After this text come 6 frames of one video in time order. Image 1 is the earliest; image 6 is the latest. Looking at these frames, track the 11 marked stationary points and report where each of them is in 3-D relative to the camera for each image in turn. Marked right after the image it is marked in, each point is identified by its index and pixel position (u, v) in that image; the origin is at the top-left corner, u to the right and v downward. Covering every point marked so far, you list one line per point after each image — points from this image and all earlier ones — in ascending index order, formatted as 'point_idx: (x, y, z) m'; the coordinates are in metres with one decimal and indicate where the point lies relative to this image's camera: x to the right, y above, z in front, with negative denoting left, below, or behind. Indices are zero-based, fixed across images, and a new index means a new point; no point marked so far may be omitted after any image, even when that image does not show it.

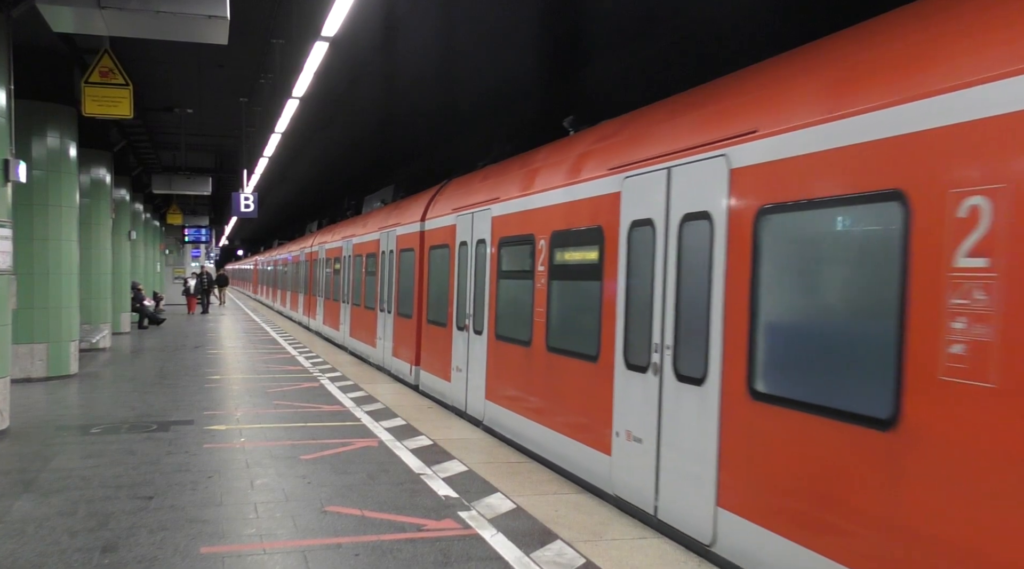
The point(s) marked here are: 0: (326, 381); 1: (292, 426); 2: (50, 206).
0: (-2.8, -1.4, +11.6) m
1: (-2.5, -1.6, +8.7) m
2: (-6.6, +1.1, +11.0) m
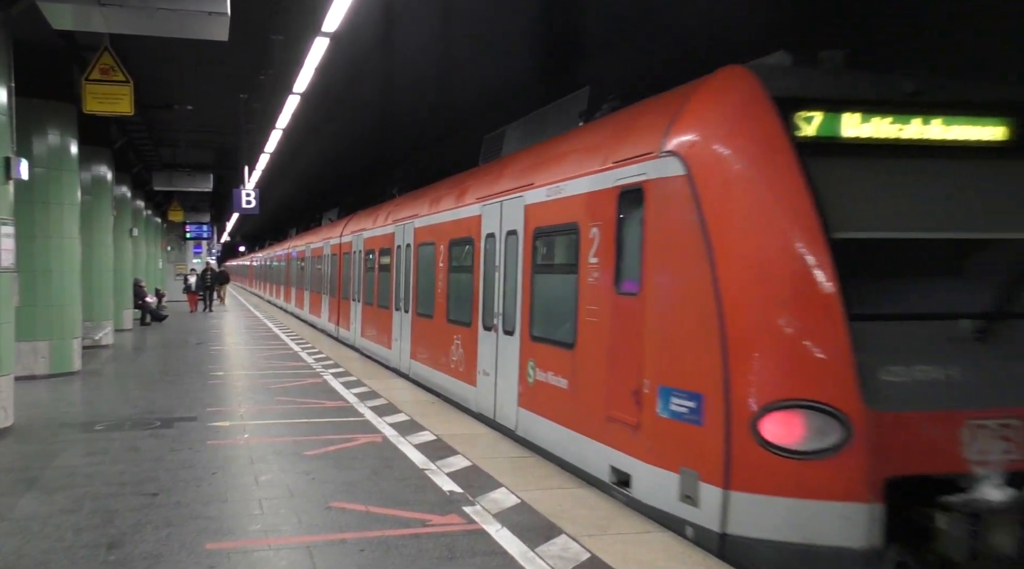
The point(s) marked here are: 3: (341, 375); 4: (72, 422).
0: (-2.8, -1.4, +11.6) m
1: (-2.5, -1.6, +8.7) m
2: (-6.5, +1.1, +10.9) m
3: (-2.6, -1.4, +11.7) m
4: (-4.8, -1.5, +8.3) m
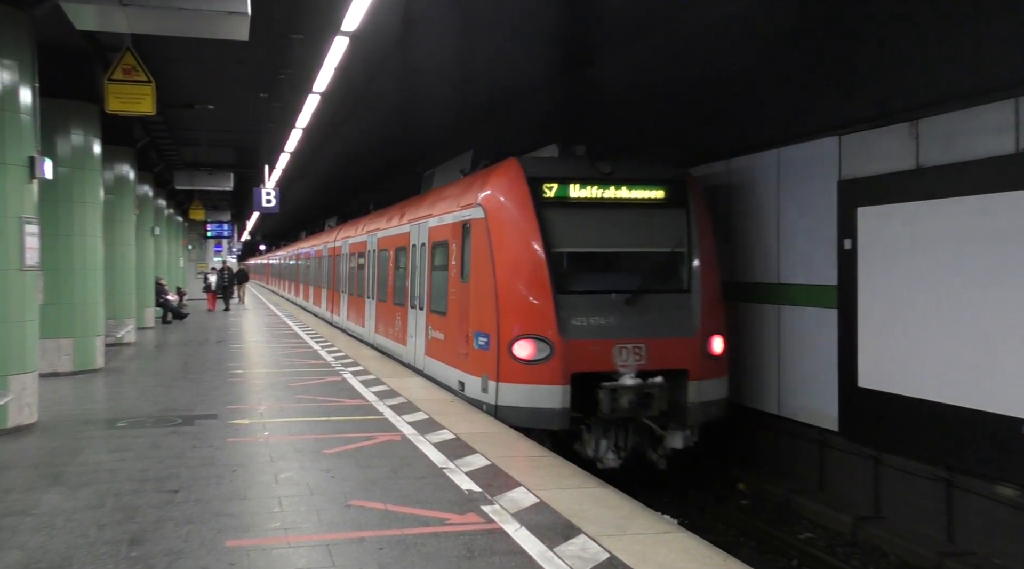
0: (-2.5, -1.4, +11.7) m
1: (-2.2, -1.5, +8.7) m
2: (-6.3, +1.2, +11.1) m
3: (-2.3, -1.4, +11.7) m
4: (-4.5, -1.5, +8.4) m
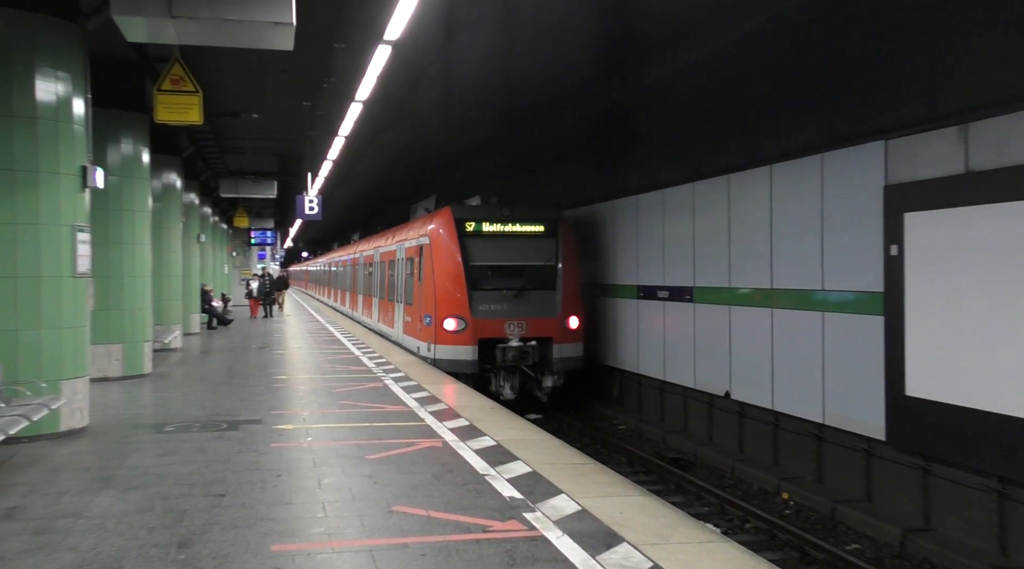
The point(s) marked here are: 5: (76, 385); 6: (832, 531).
0: (-1.9, -1.5, +11.7) m
1: (-1.8, -1.6, +8.8) m
2: (-5.7, +1.1, +11.3) m
3: (-1.7, -1.5, +11.8) m
4: (-4.1, -1.5, +8.5) m
5: (-4.5, -1.1, +8.0) m
6: (+3.1, -2.4, +7.6) m
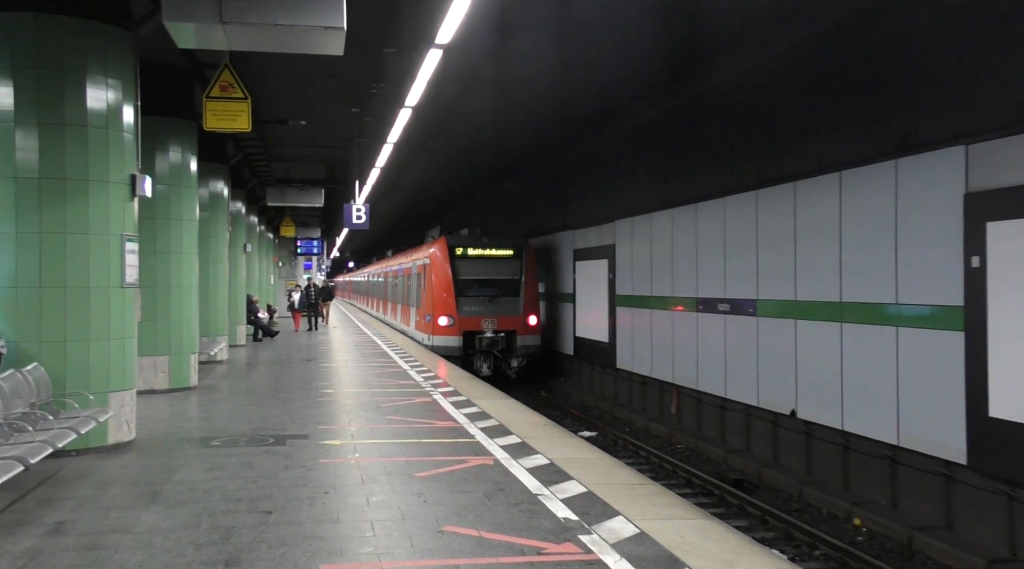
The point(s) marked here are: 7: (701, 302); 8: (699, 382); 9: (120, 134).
0: (-1.2, -1.6, +11.5) m
1: (-1.2, -1.7, +8.6) m
2: (-5.0, +0.9, +11.2) m
3: (-1.0, -1.6, +11.6) m
4: (-3.5, -1.6, +8.4) m
5: (-4.0, -1.2, +7.9) m
6: (+3.7, -2.5, +7.1) m
7: (+2.9, -0.3, +11.8) m
8: (+2.9, -1.5, +11.8) m
9: (-3.9, +1.5, +7.7) m
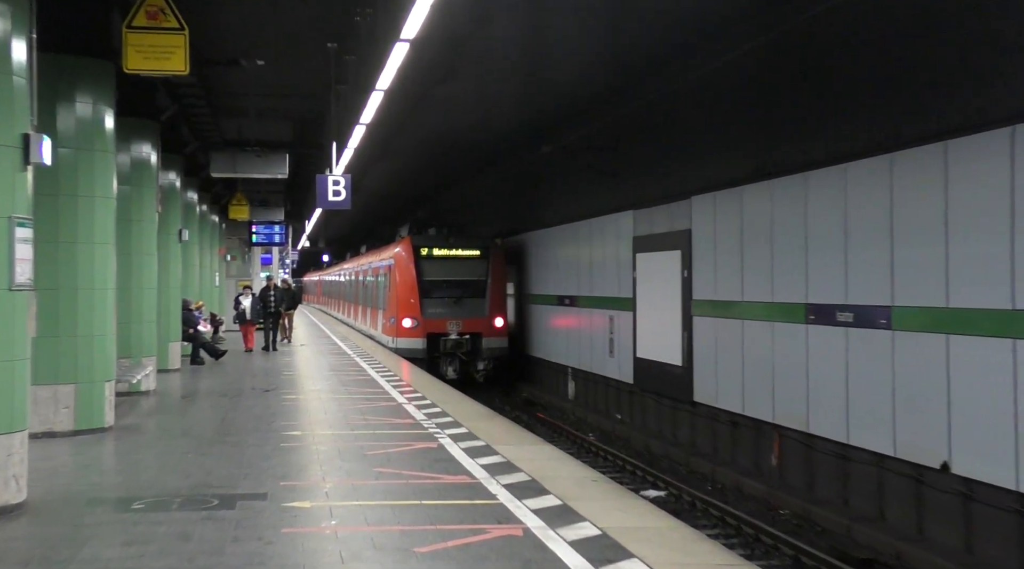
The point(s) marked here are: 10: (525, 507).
0: (-0.9, -1.5, +9.4) m
1: (-0.9, -1.7, +6.5) m
2: (-4.7, +1.0, +9.2) m
3: (-0.7, -1.5, +9.4) m
4: (-3.3, -1.6, +6.3) m
5: (-3.7, -1.2, +5.8) m
6: (+3.9, -2.6, +4.9) m
7: (+3.2, -0.2, +9.5) m
8: (+3.2, -1.4, +9.6) m
9: (-3.7, +1.5, +5.6) m
10: (+0.1, -1.7, +6.4) m
